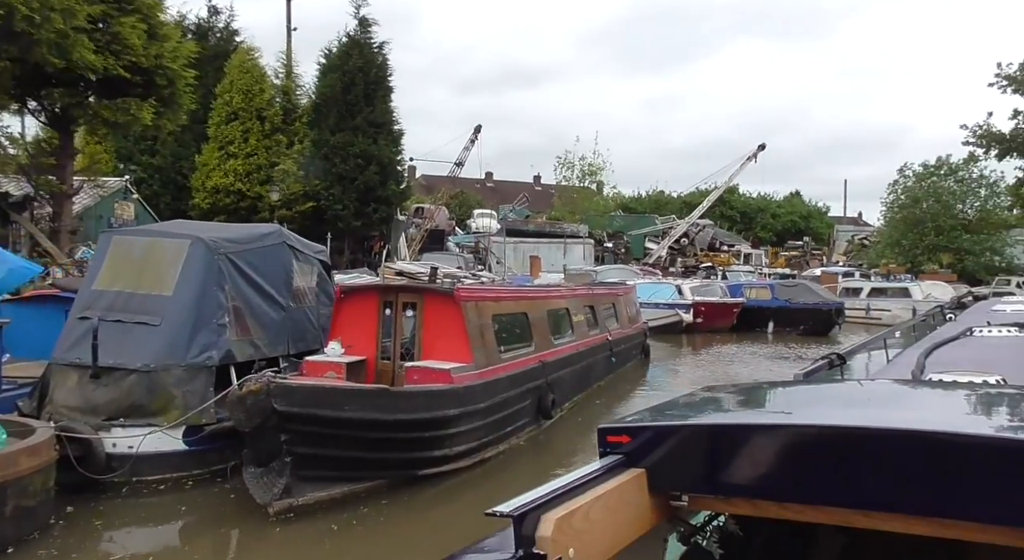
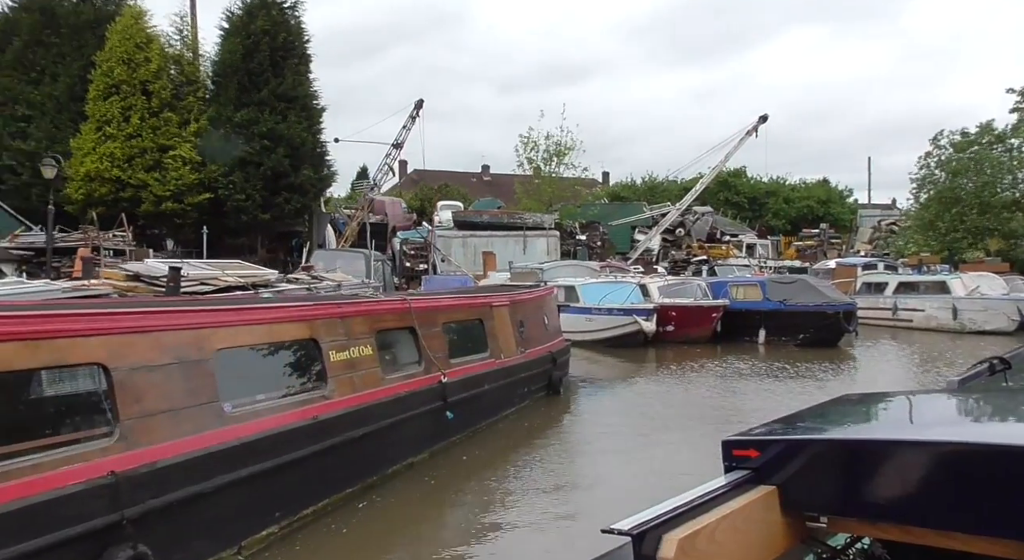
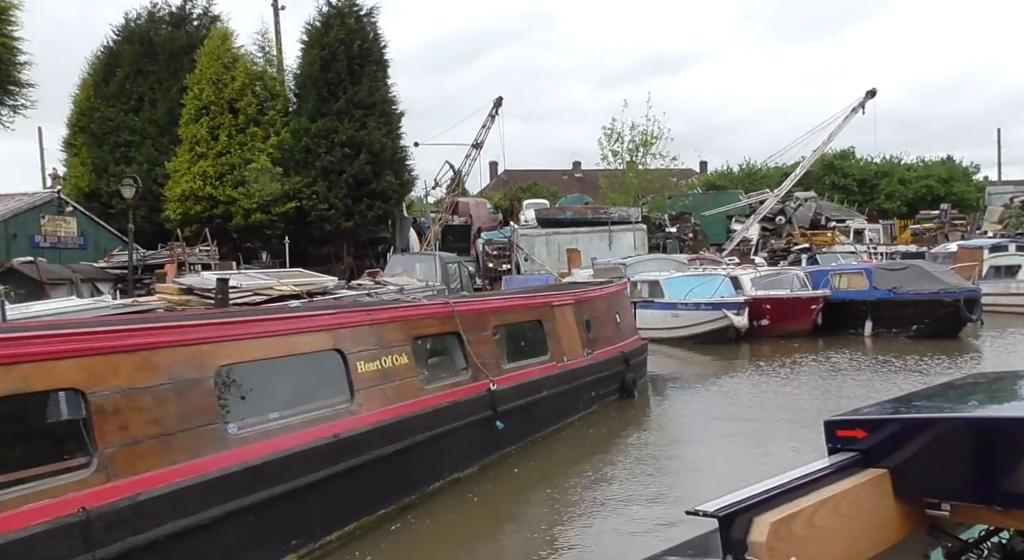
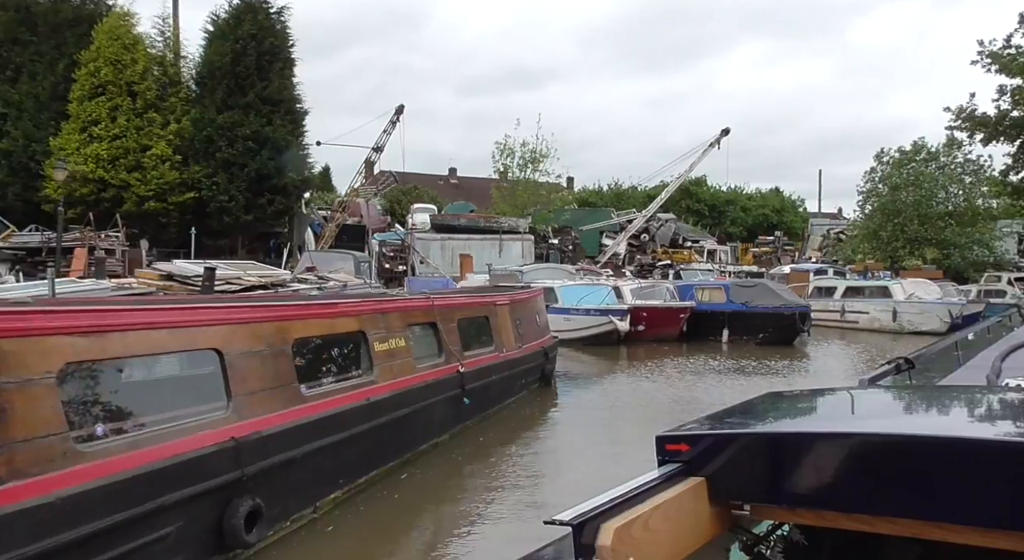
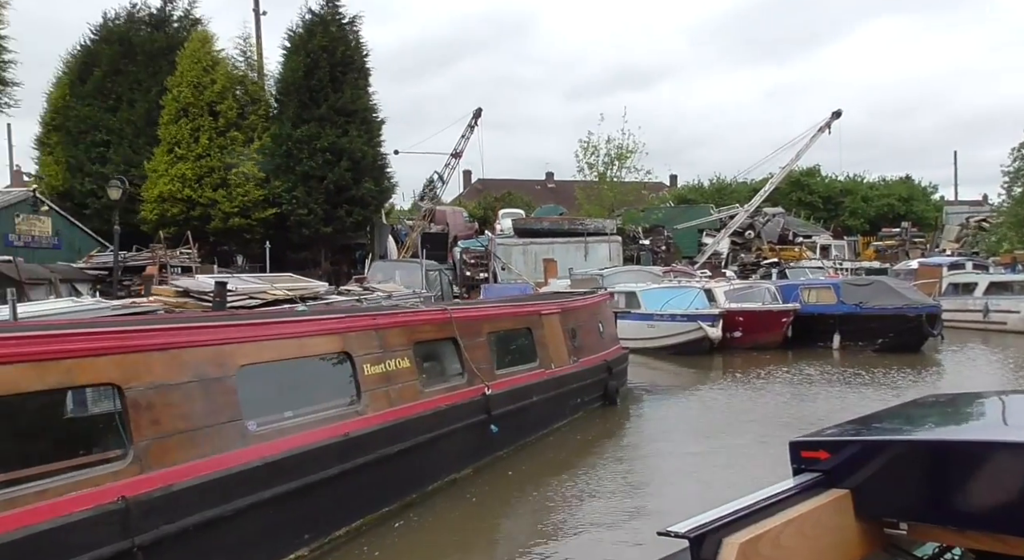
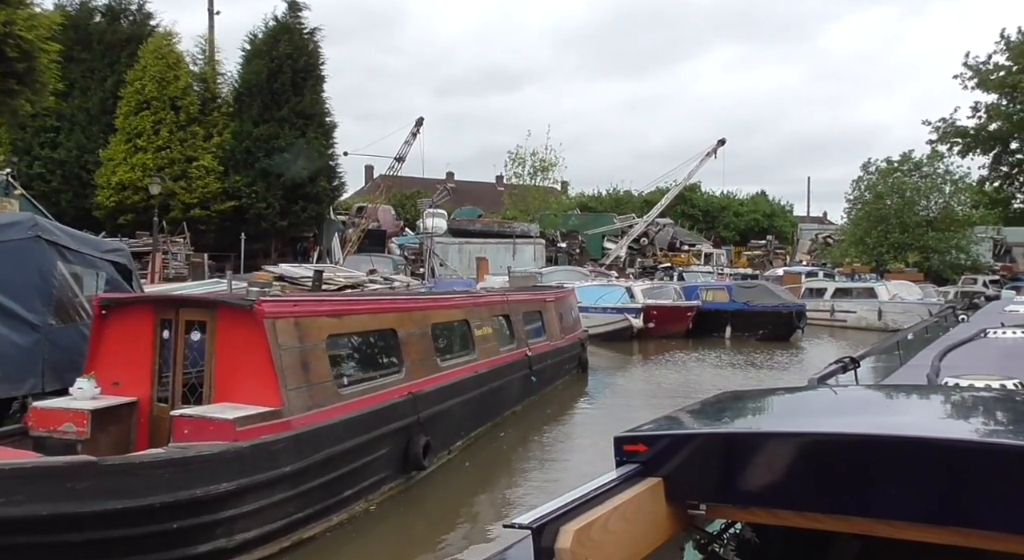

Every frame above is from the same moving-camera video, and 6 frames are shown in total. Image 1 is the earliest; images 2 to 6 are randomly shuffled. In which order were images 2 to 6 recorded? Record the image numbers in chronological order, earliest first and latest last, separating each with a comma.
6, 4, 2, 5, 3
